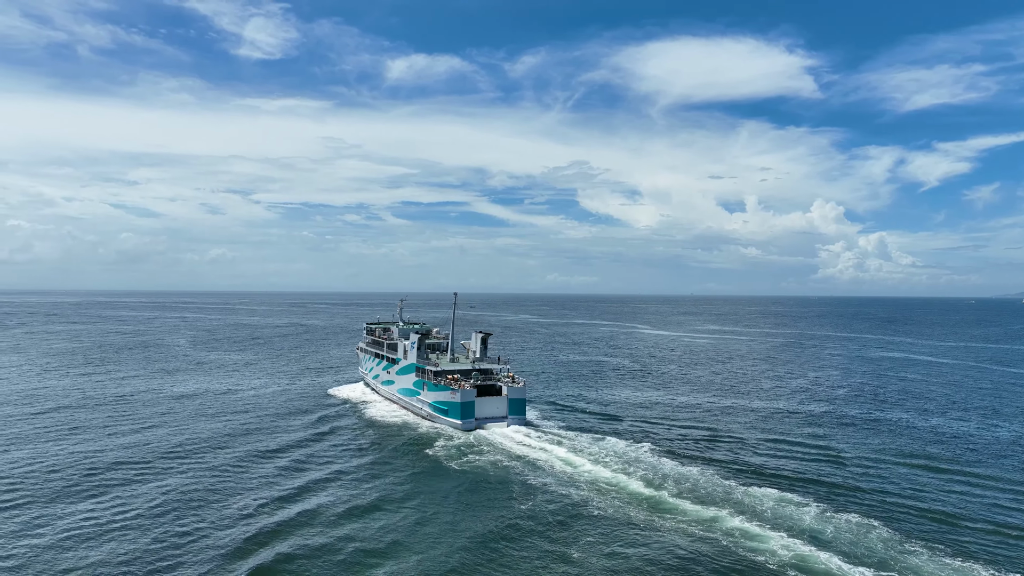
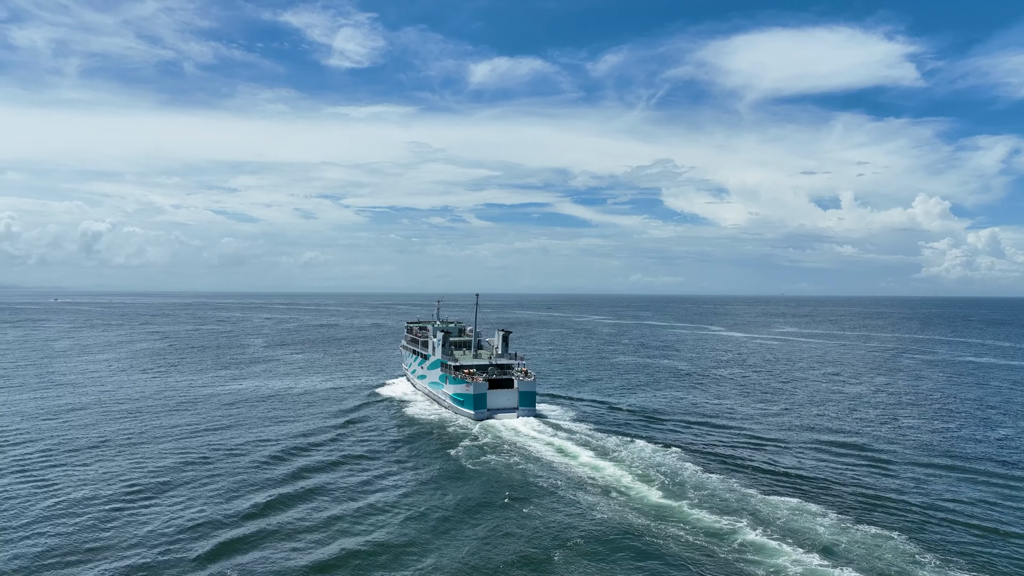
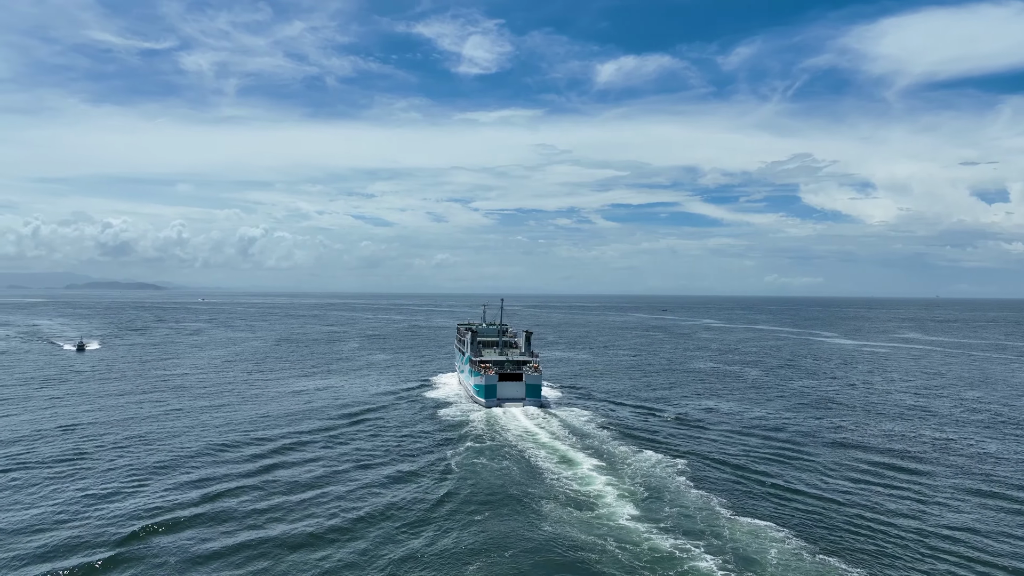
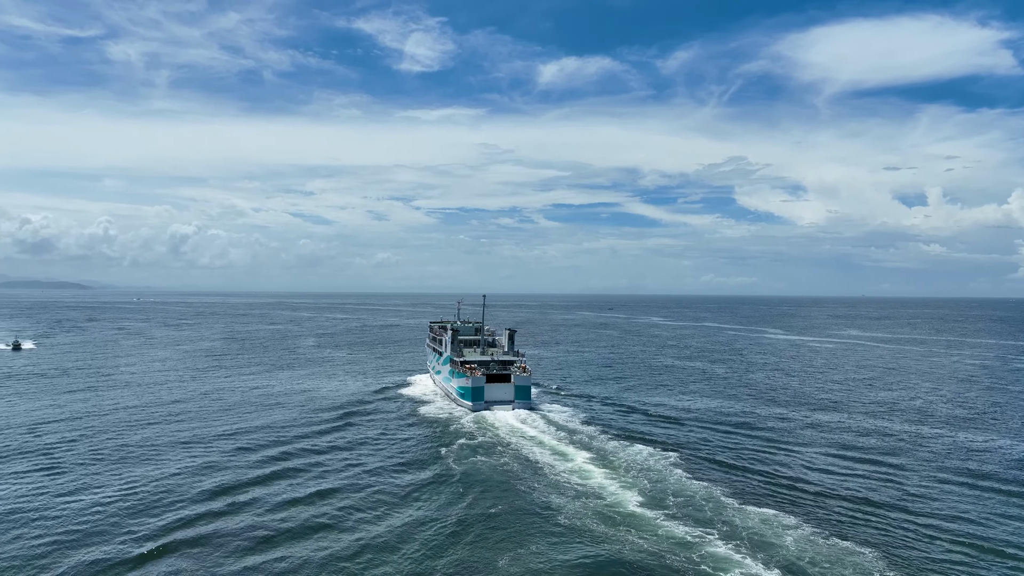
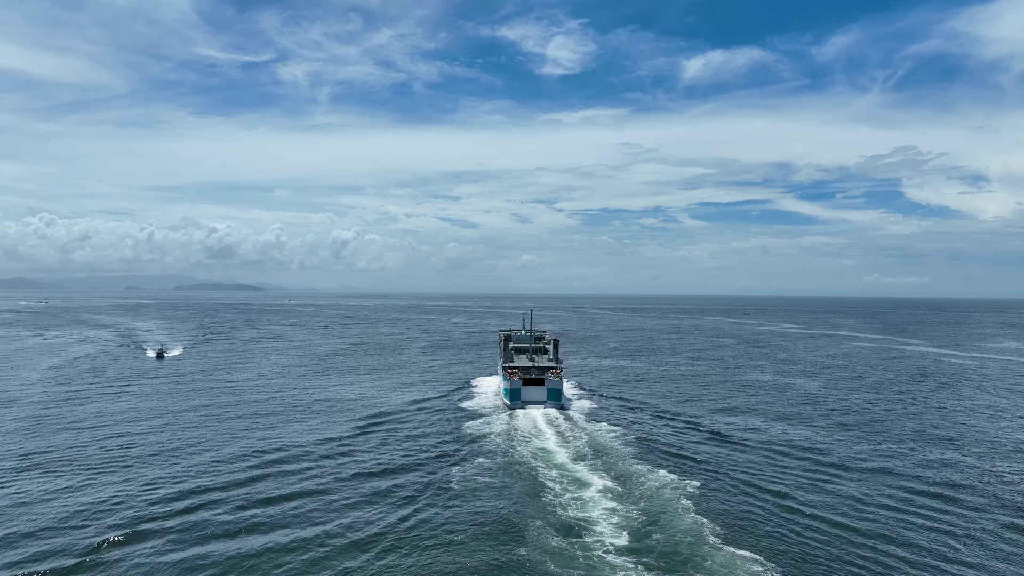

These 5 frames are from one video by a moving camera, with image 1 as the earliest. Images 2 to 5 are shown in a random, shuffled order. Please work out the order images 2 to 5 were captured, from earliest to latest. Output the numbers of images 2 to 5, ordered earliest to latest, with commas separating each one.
2, 4, 3, 5
